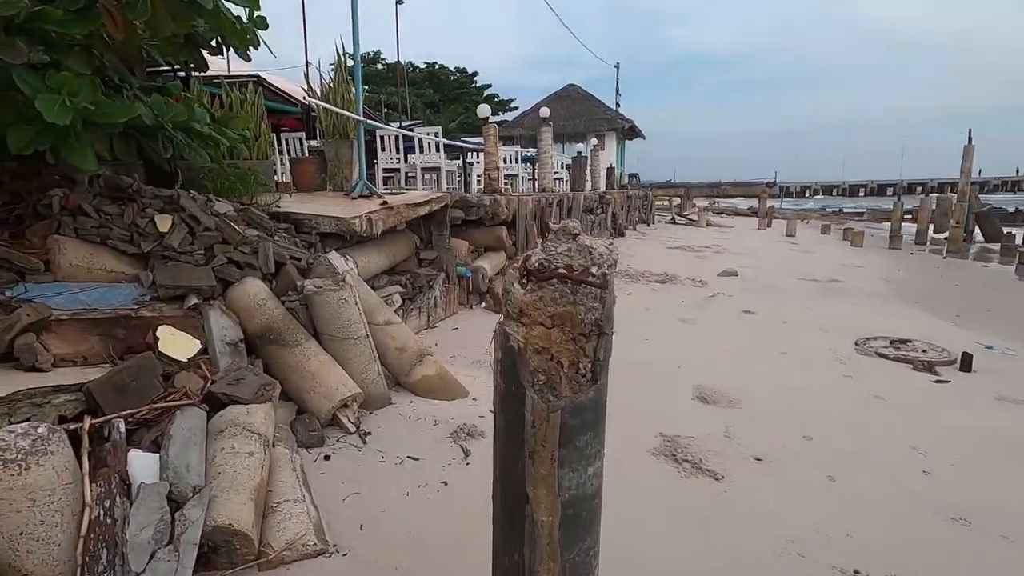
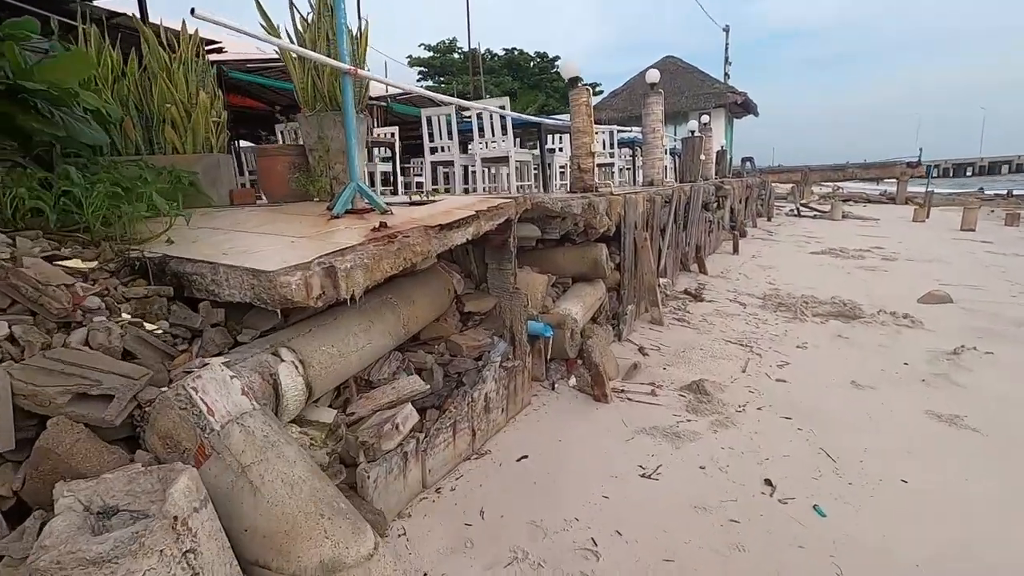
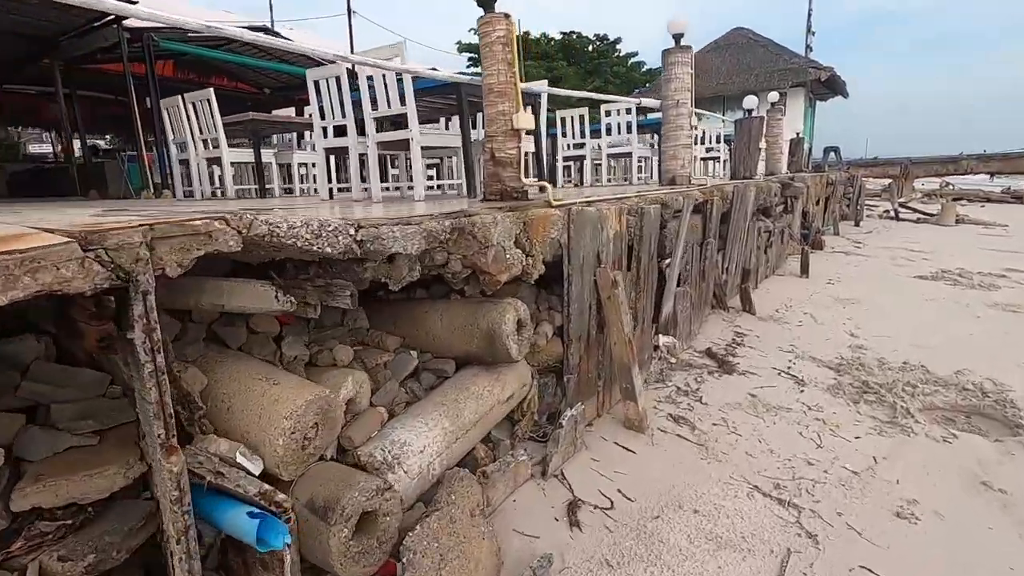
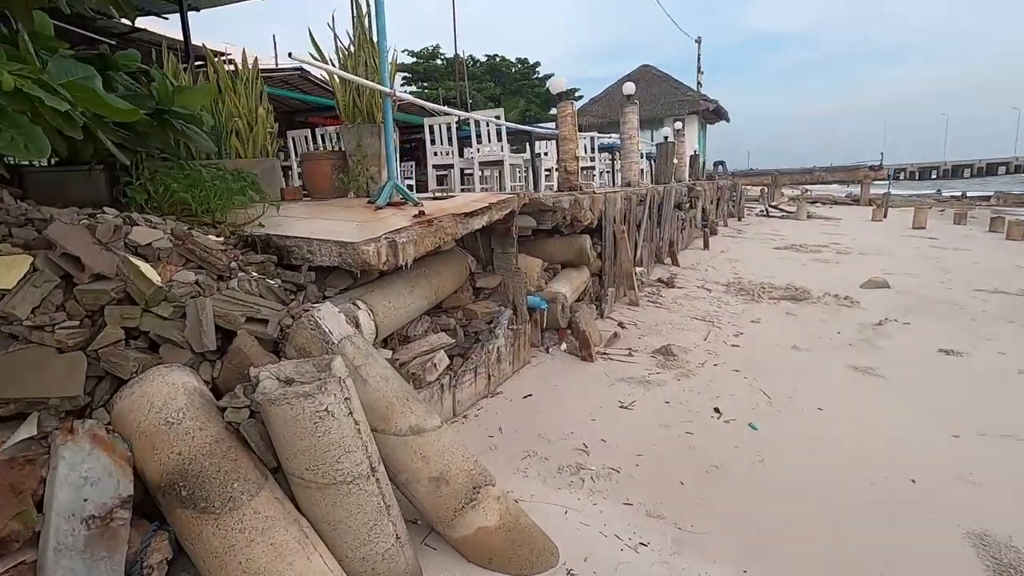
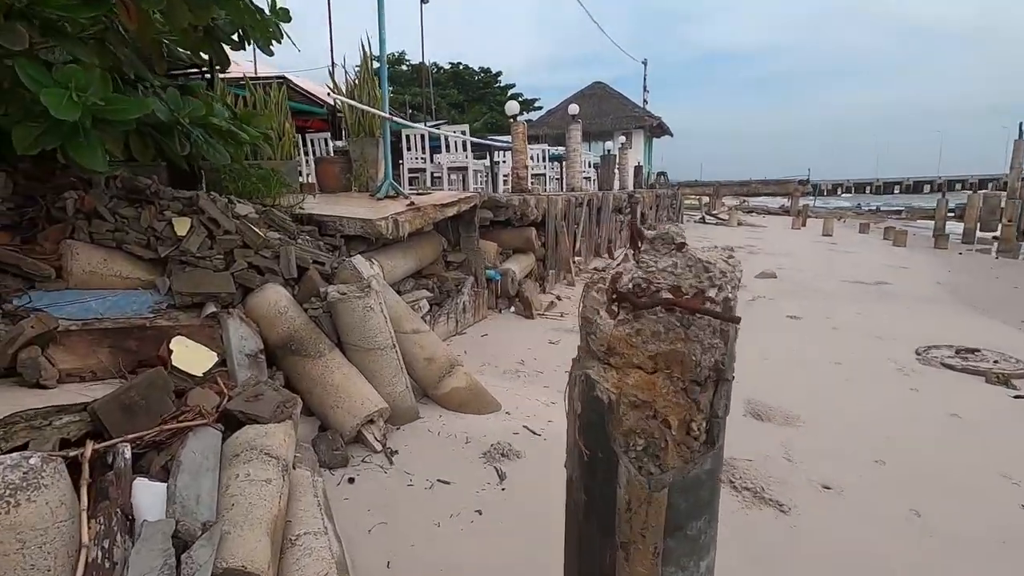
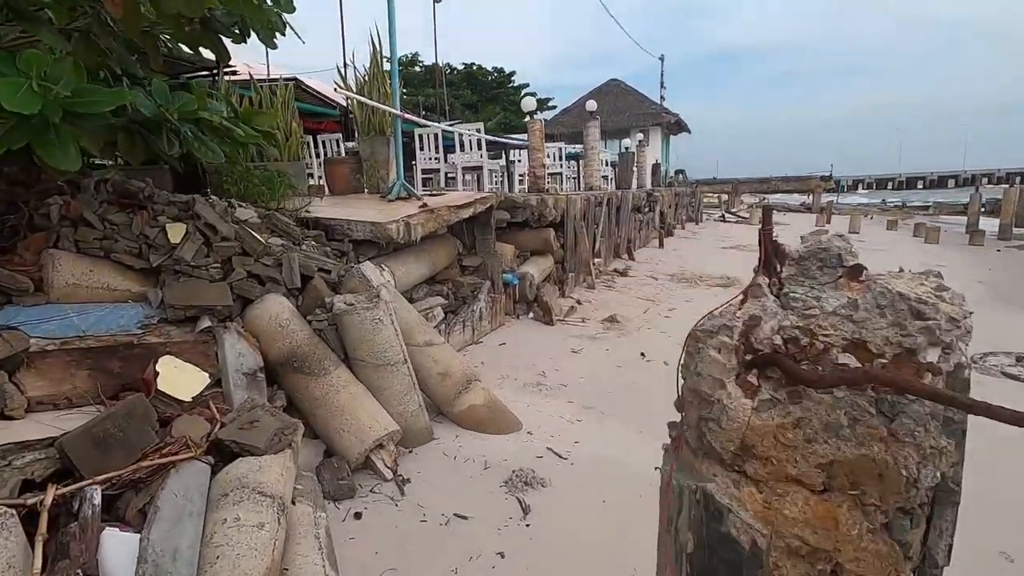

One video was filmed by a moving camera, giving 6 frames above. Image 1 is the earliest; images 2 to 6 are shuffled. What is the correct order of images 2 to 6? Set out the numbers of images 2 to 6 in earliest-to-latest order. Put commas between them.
5, 6, 4, 2, 3
